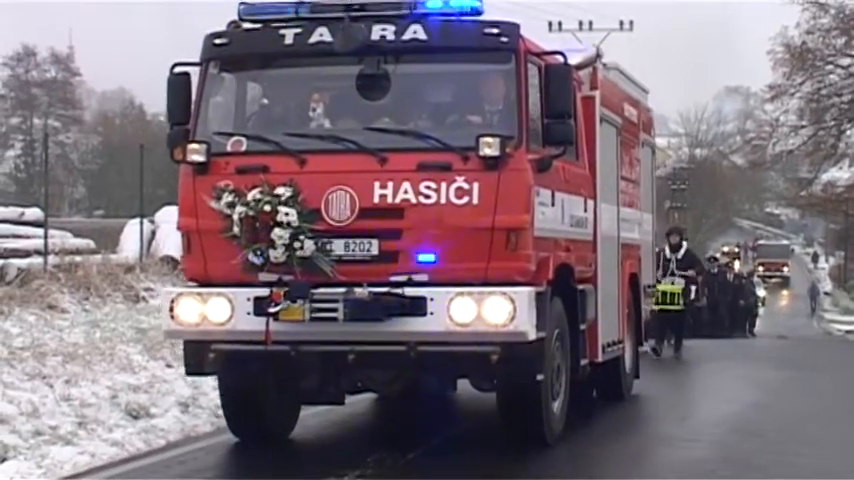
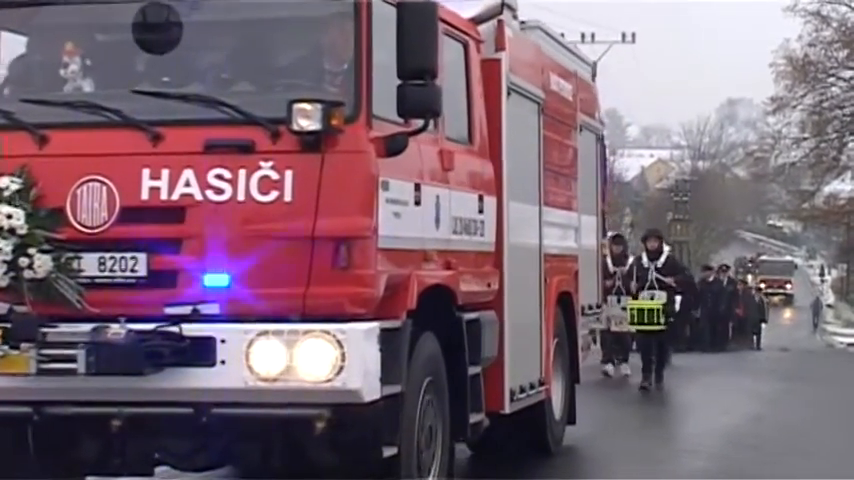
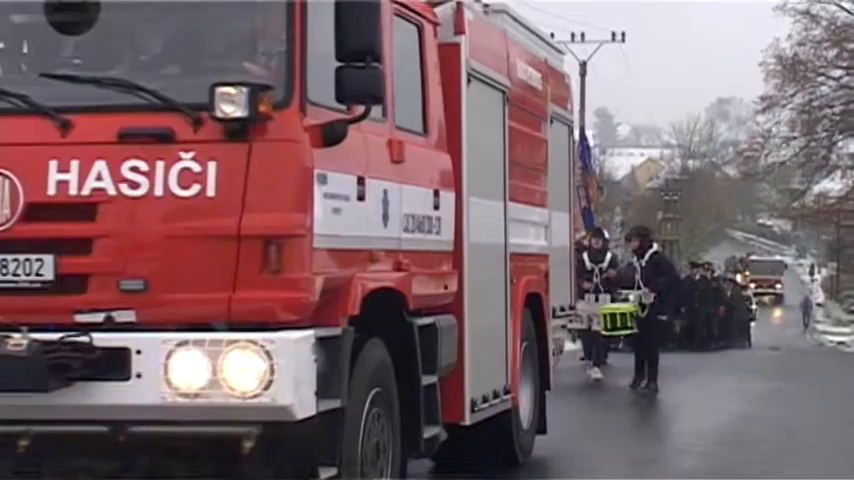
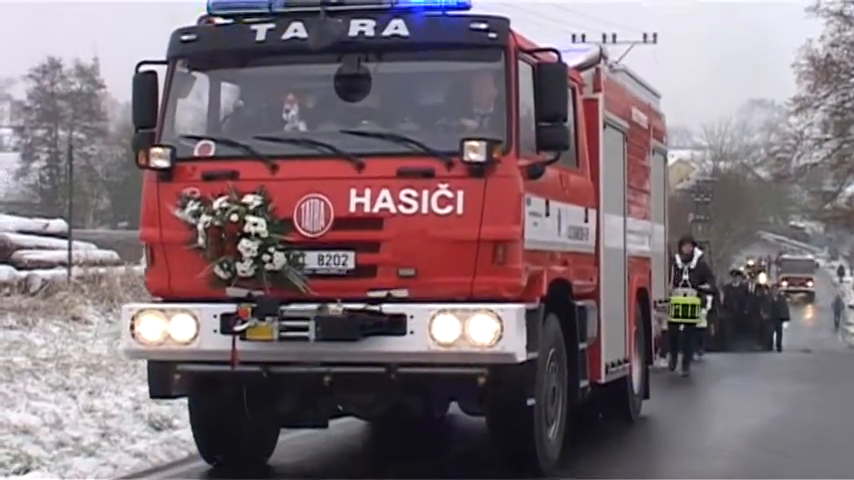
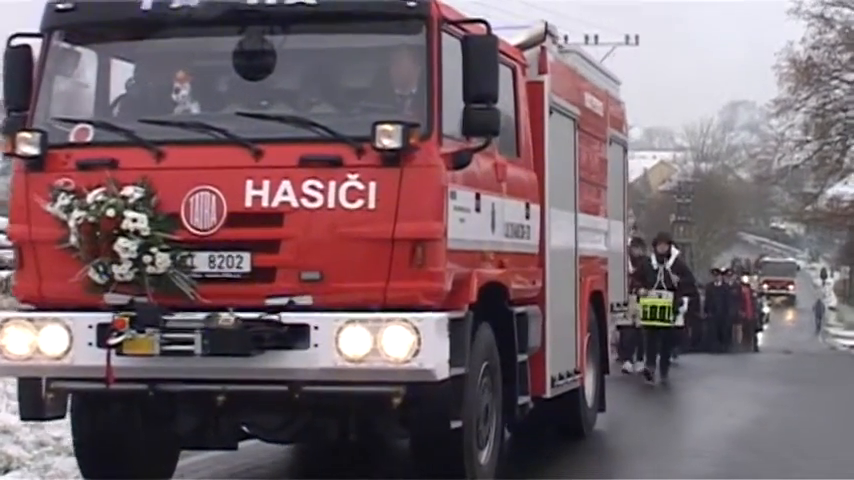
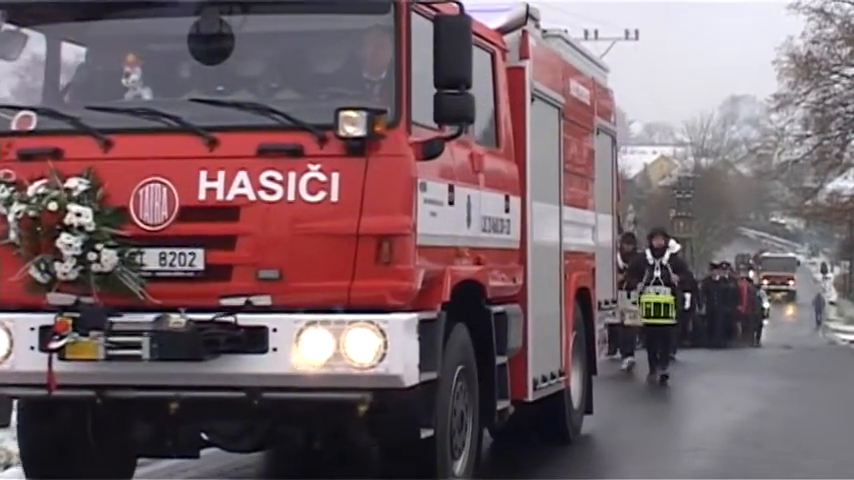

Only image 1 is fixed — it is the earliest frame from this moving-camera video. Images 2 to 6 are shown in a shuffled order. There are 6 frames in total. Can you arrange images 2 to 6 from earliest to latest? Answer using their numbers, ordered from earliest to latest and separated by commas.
4, 5, 6, 2, 3
